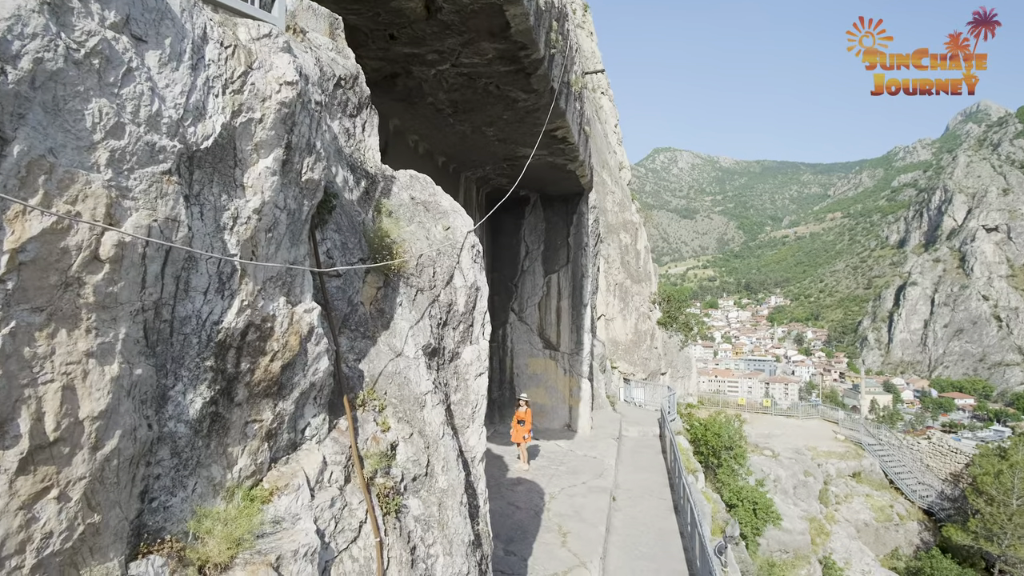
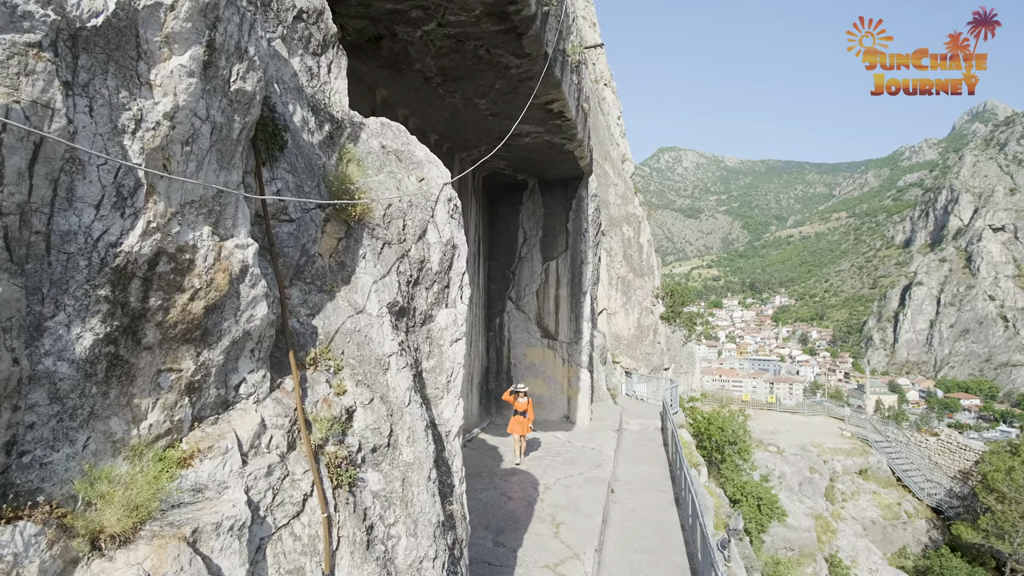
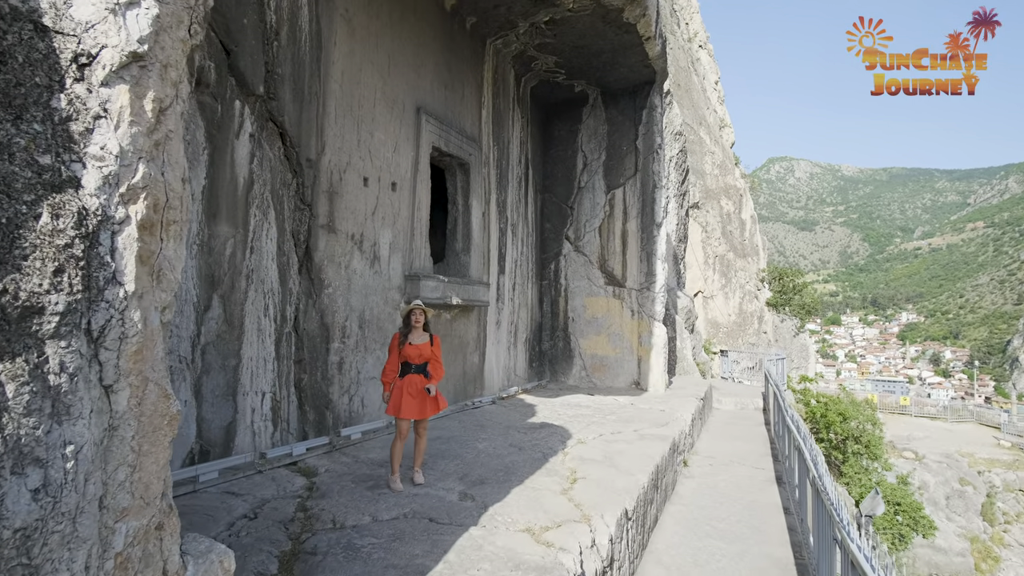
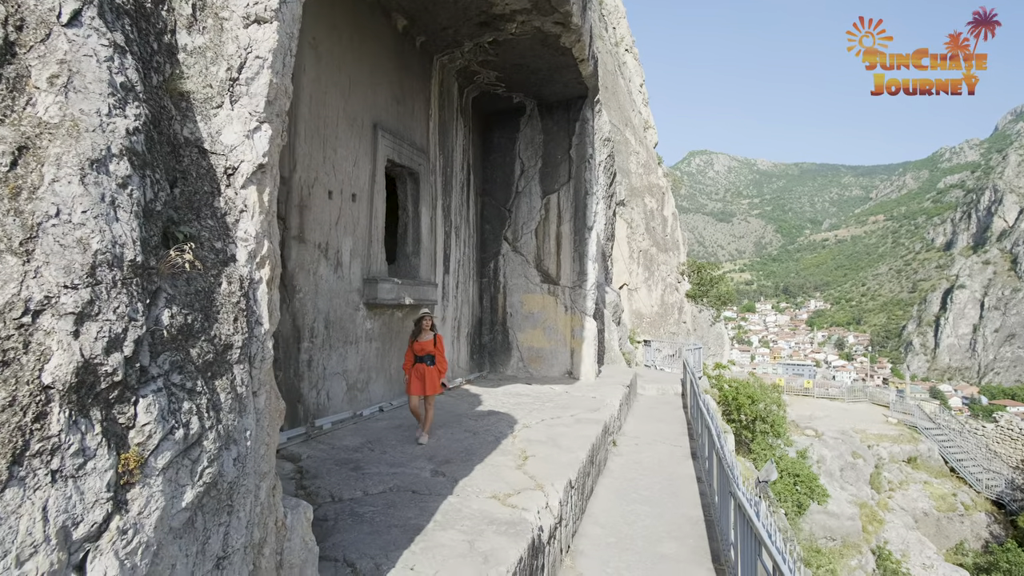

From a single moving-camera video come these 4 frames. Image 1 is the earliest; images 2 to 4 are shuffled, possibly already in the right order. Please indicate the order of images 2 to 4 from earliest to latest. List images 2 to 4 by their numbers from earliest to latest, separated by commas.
2, 4, 3
